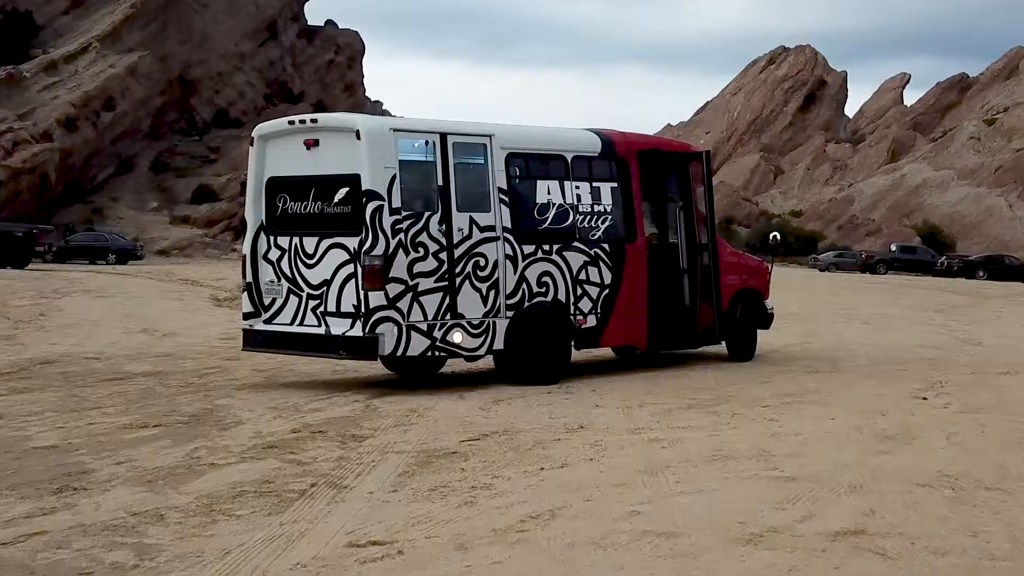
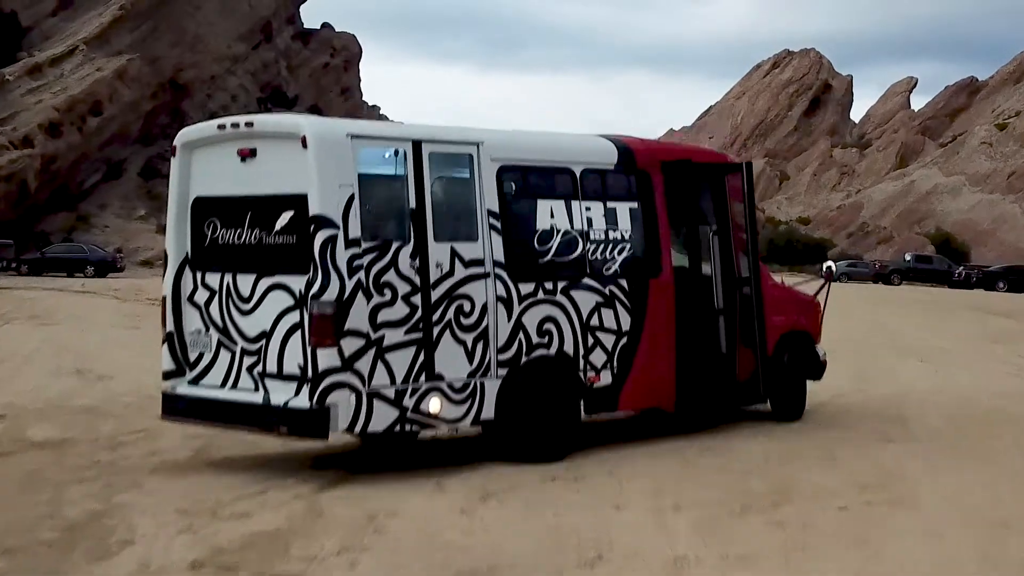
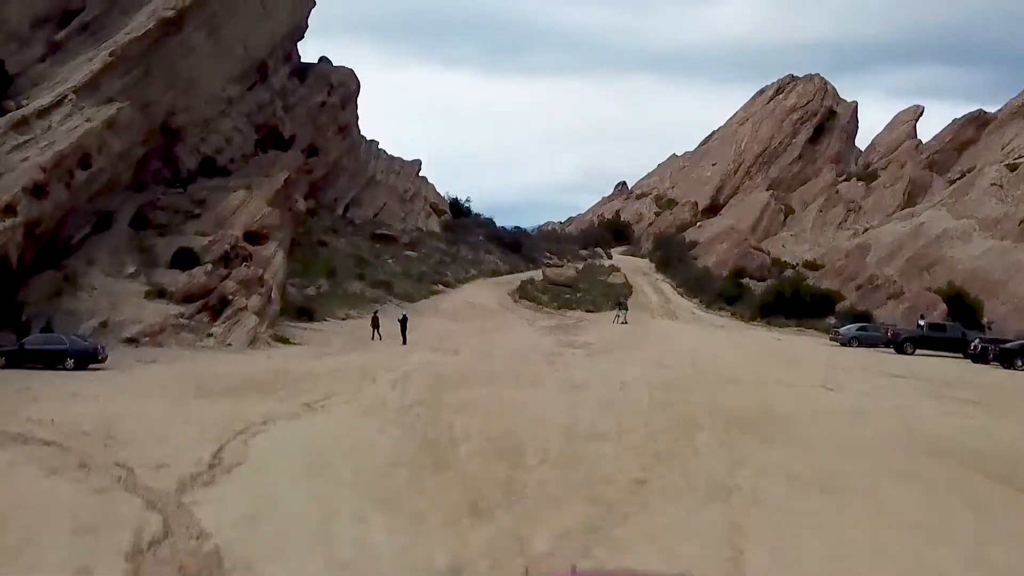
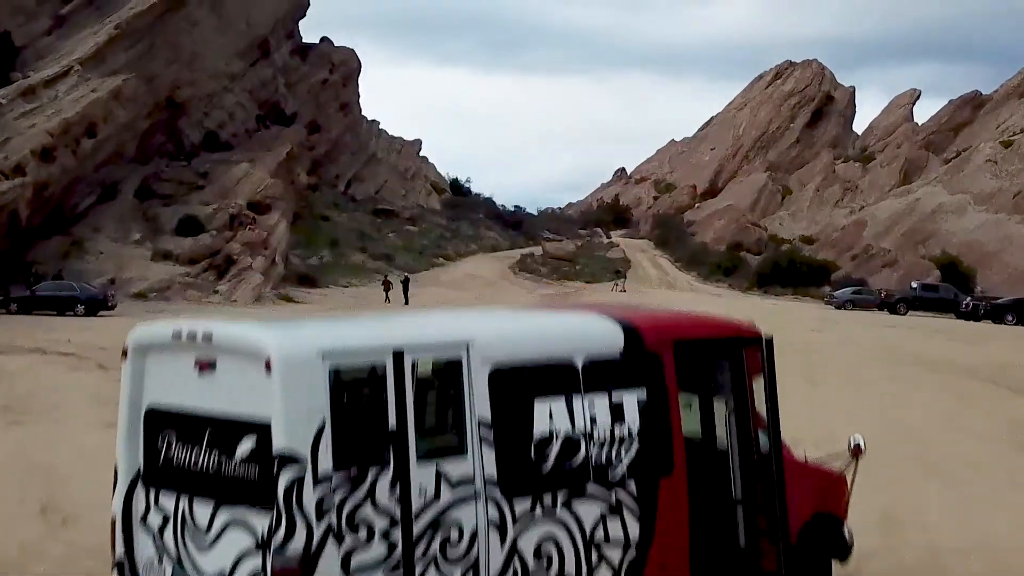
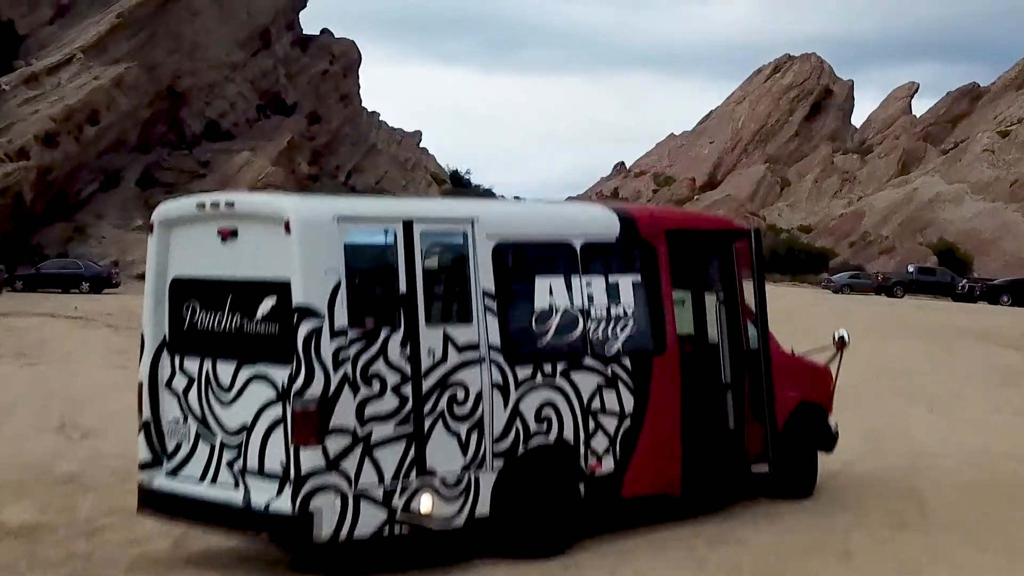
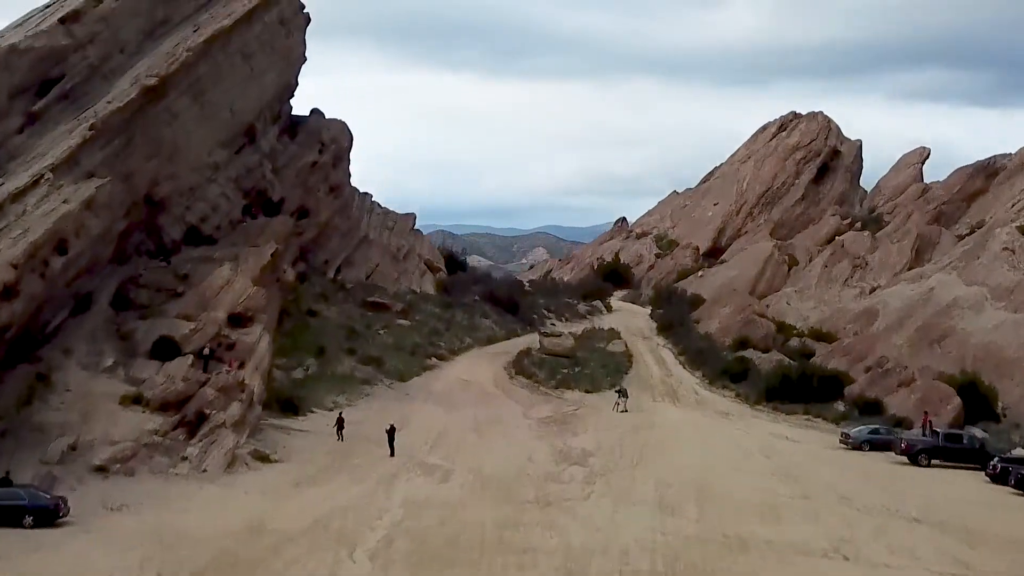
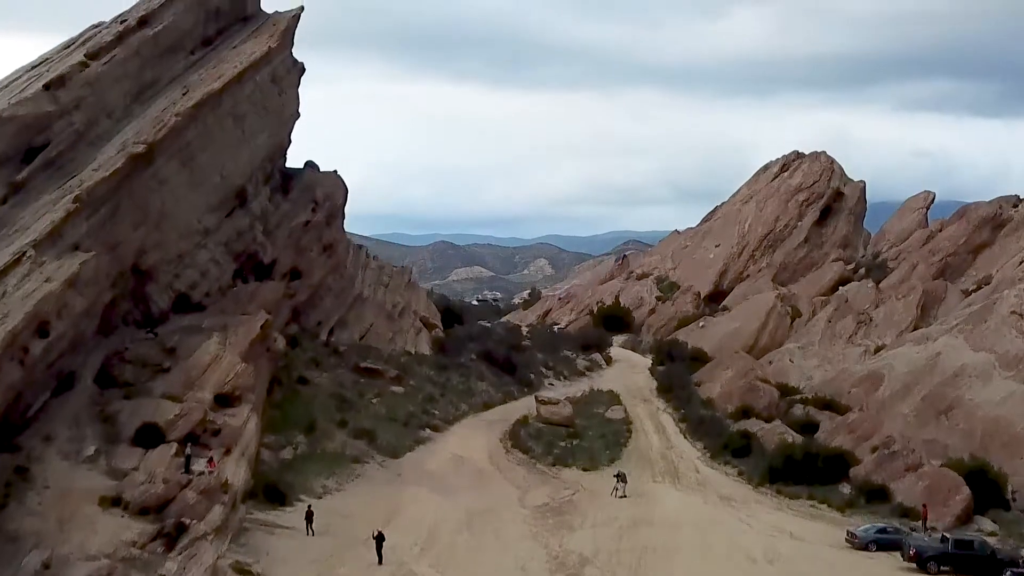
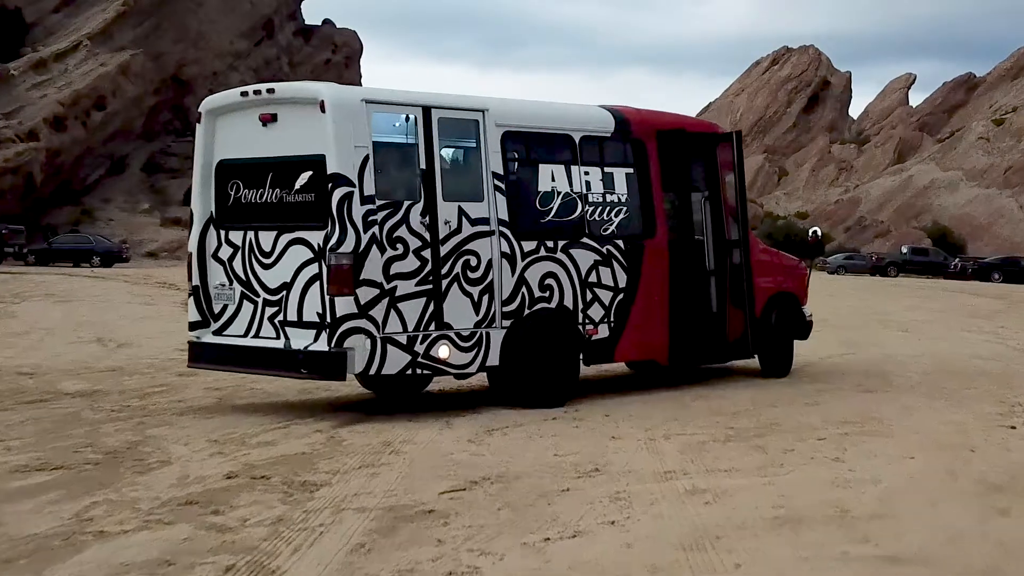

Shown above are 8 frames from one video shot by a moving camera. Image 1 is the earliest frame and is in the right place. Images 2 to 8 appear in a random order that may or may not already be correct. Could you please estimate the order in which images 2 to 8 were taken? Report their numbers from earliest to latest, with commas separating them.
8, 2, 5, 4, 3, 6, 7
